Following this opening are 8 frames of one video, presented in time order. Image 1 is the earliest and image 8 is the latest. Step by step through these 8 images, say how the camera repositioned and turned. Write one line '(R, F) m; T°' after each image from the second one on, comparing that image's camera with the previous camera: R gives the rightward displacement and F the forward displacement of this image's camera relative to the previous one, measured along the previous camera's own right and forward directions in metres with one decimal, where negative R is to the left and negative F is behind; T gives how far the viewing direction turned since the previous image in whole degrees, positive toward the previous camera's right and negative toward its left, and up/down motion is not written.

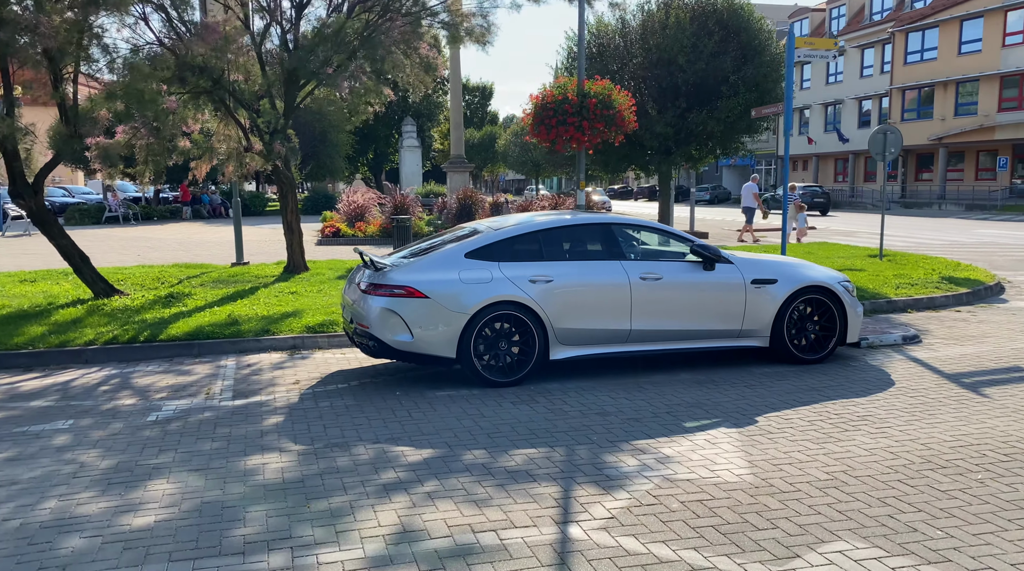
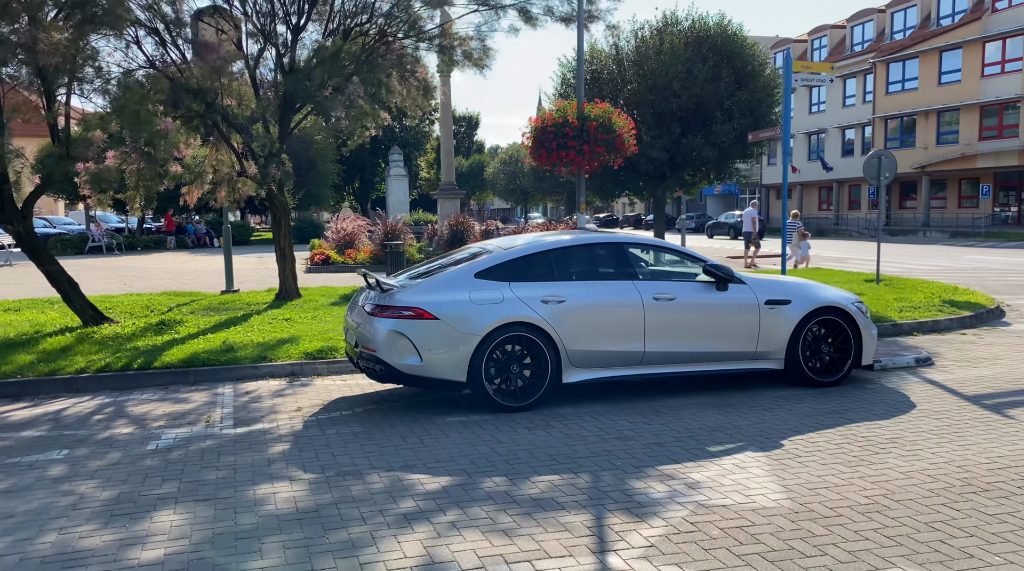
(-0.2, +0.2) m; +1°
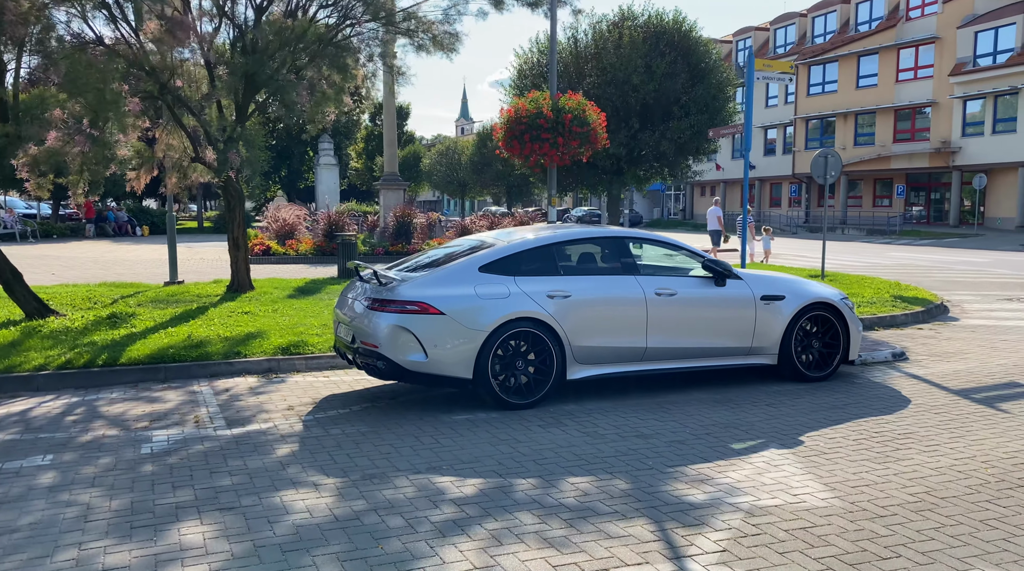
(-0.7, +0.3) m; +5°
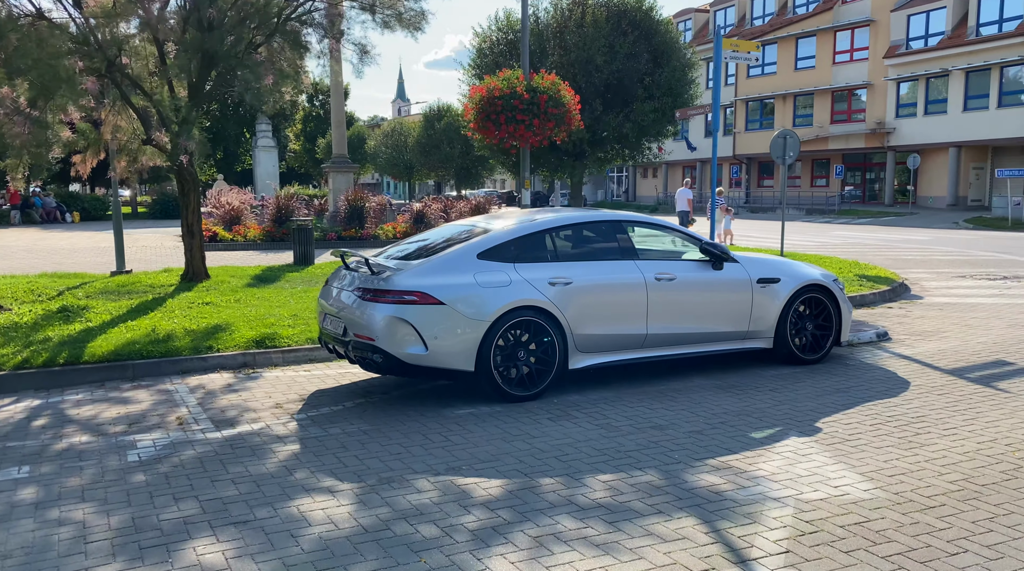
(-0.5, +0.3) m; +4°
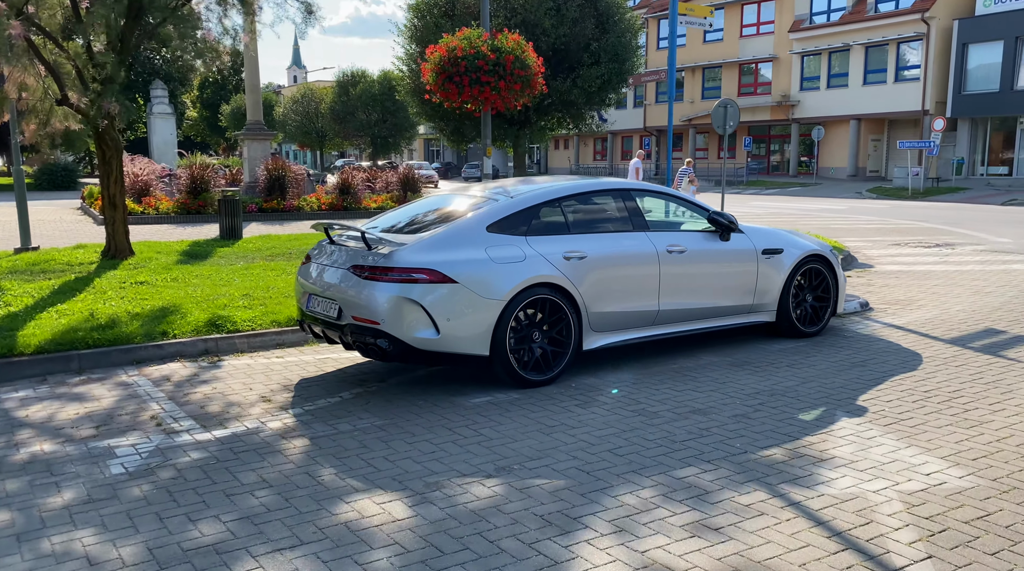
(-0.8, +0.7) m; +7°
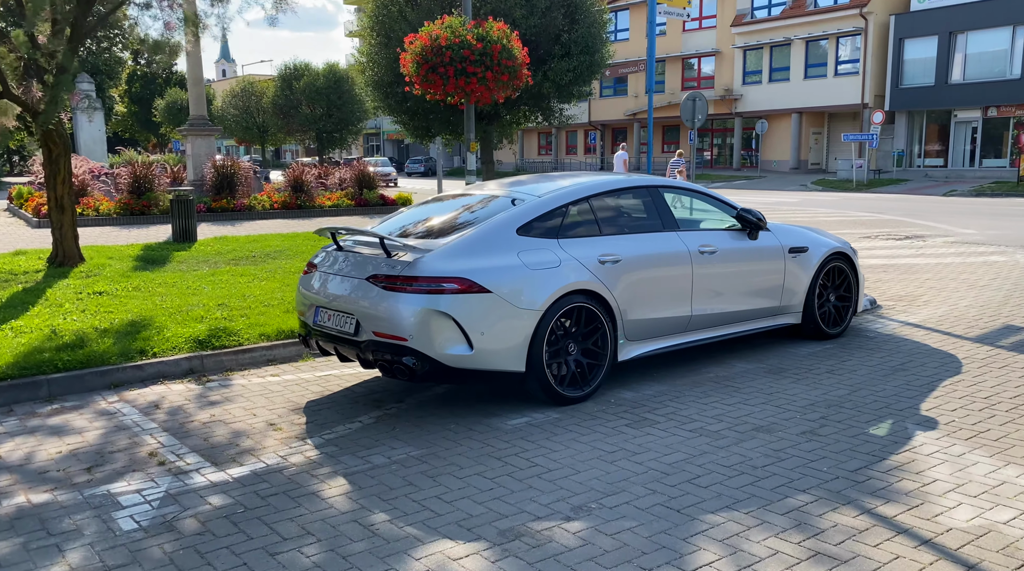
(-0.6, +0.6) m; +4°
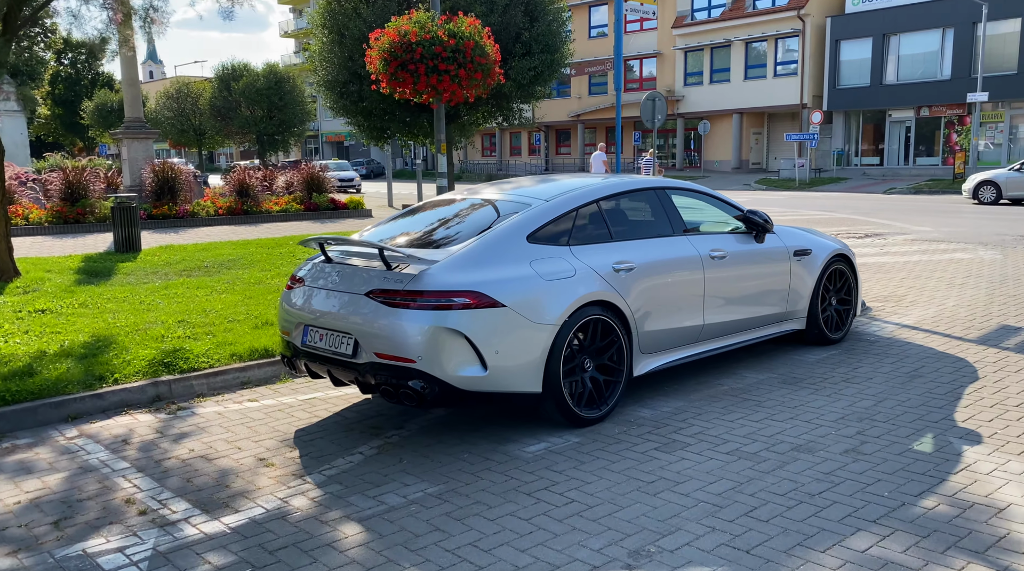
(-0.4, +0.5) m; +4°
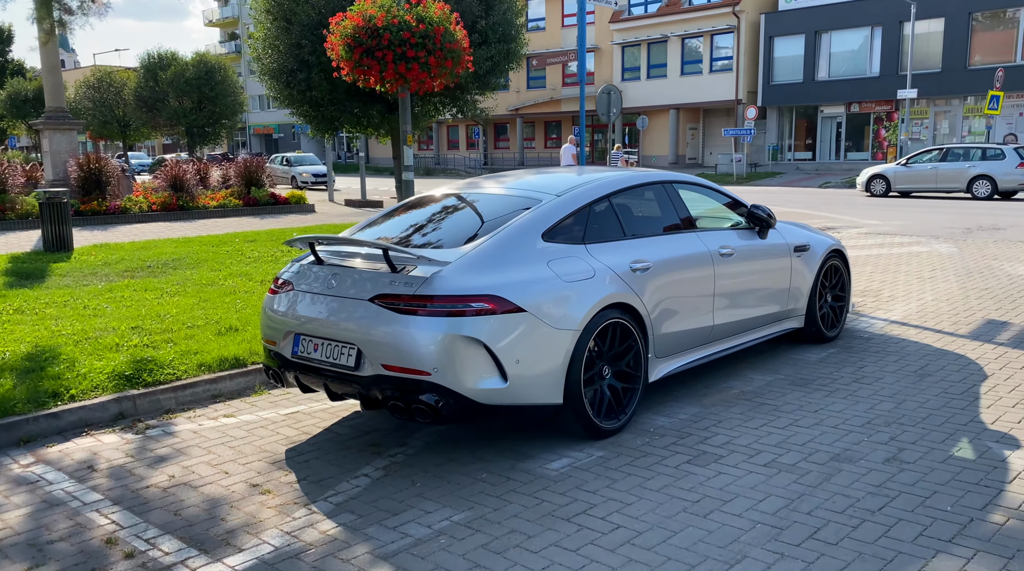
(-0.4, +0.4) m; +5°
